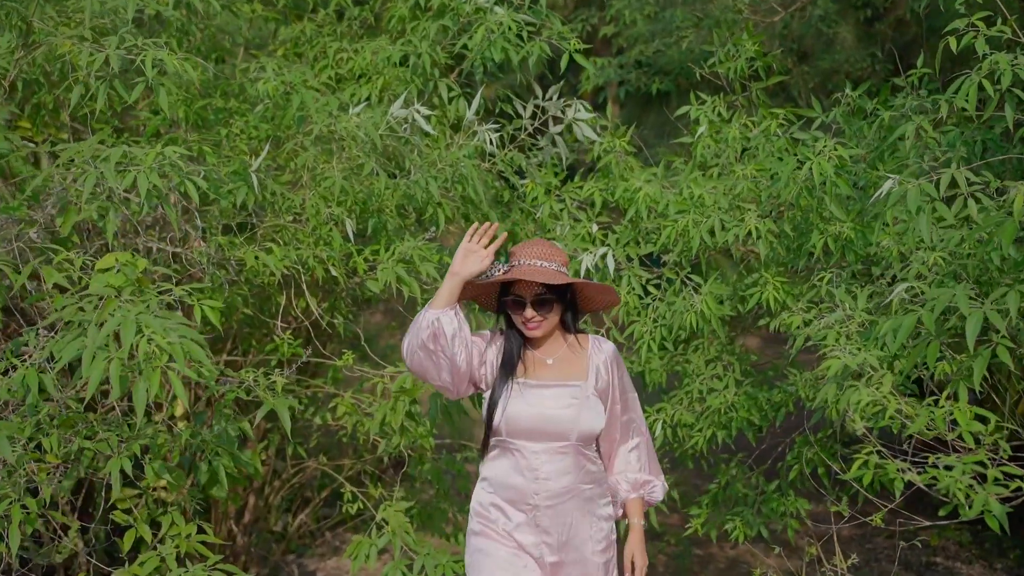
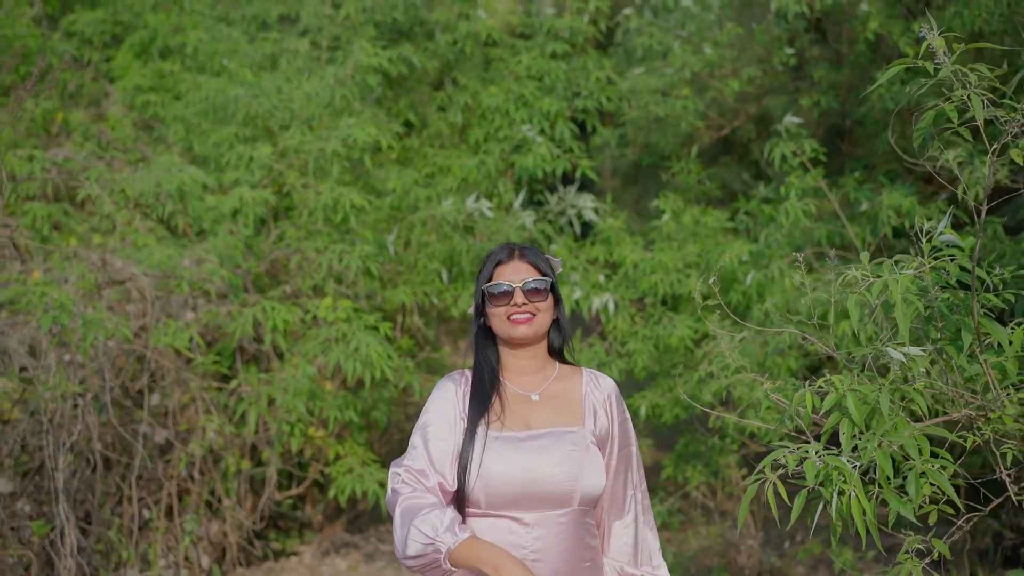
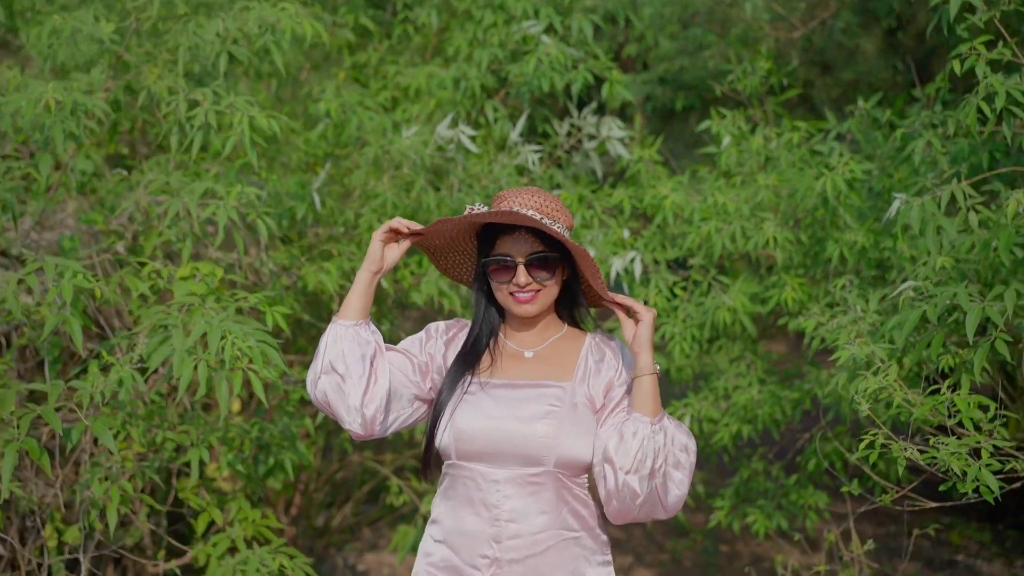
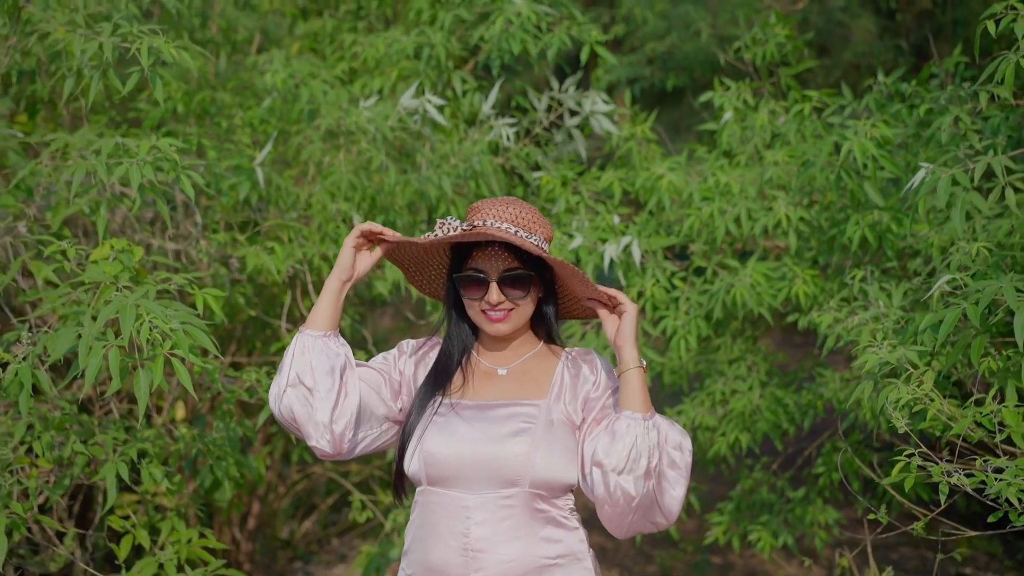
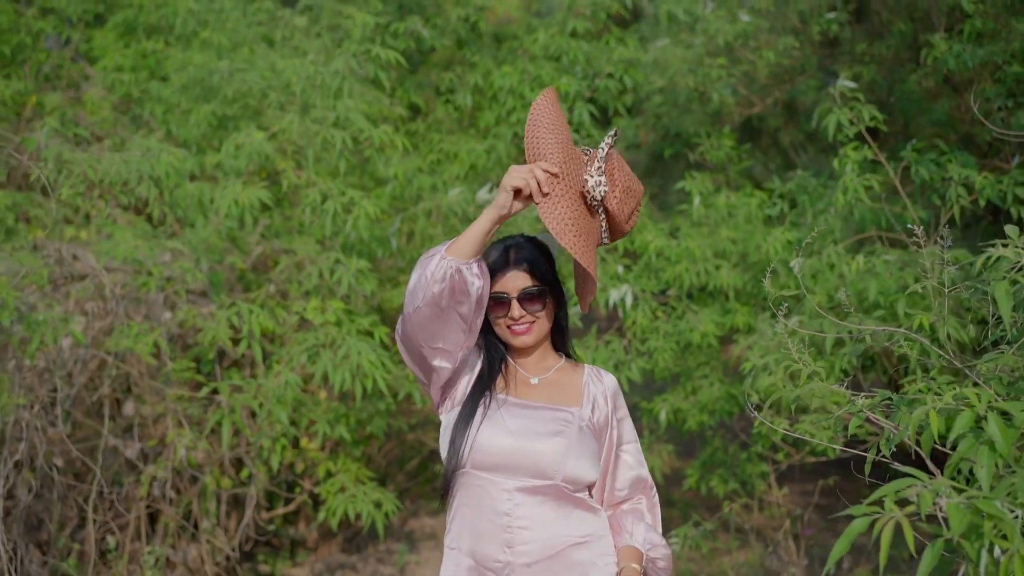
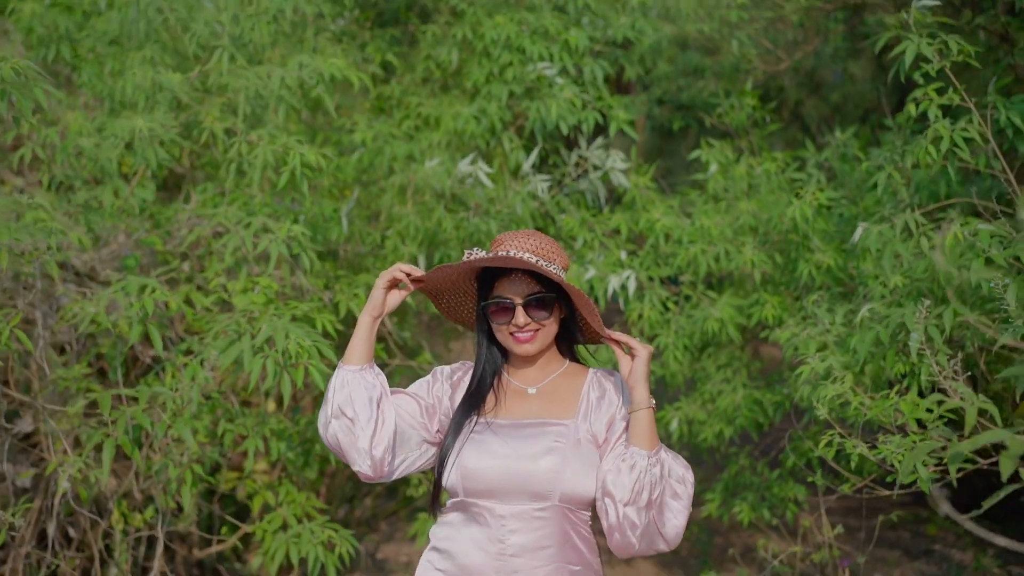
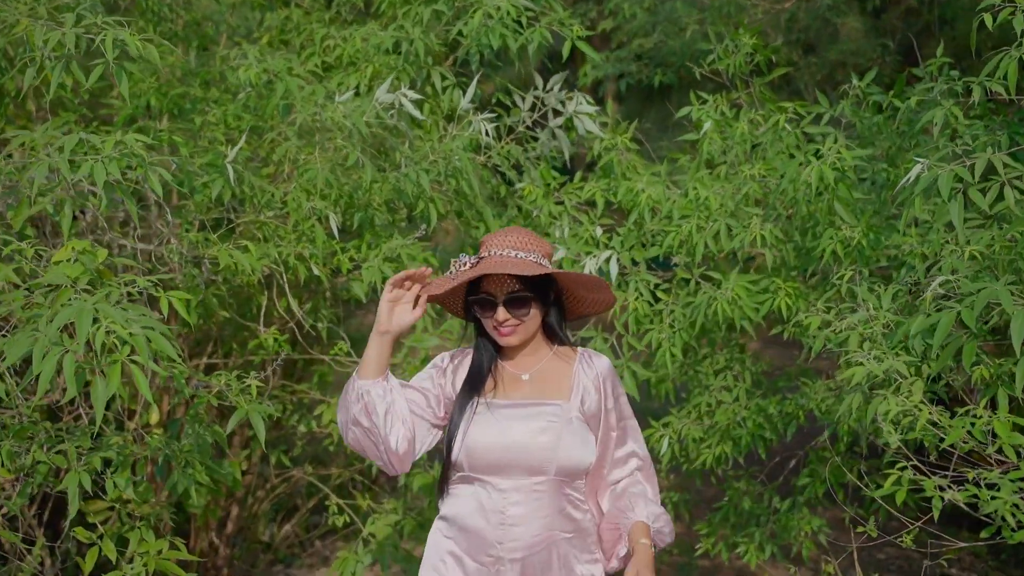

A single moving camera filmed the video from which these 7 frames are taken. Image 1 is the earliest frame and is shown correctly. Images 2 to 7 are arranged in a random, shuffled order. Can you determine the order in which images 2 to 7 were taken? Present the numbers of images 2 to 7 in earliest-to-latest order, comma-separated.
7, 4, 3, 6, 5, 2
